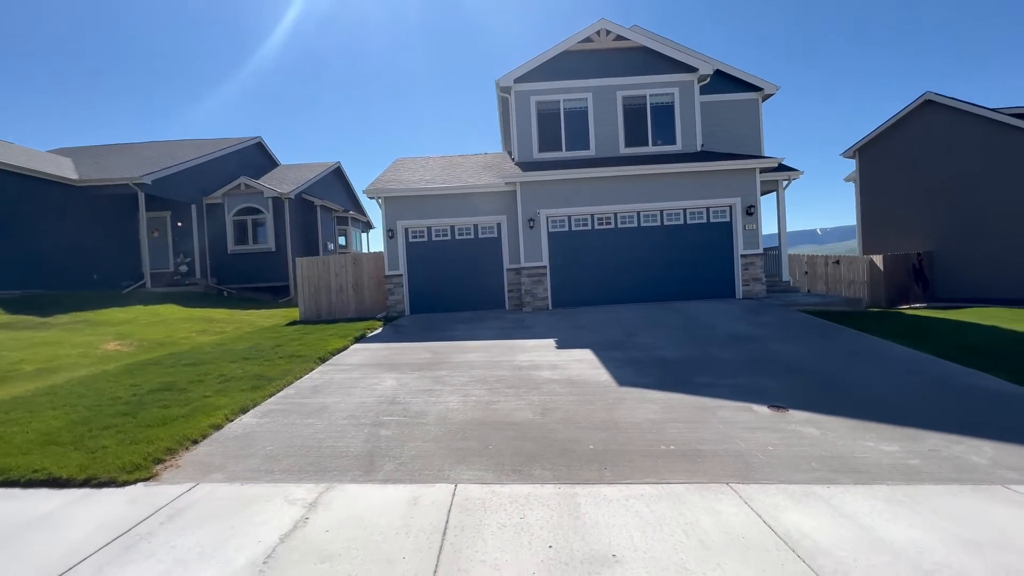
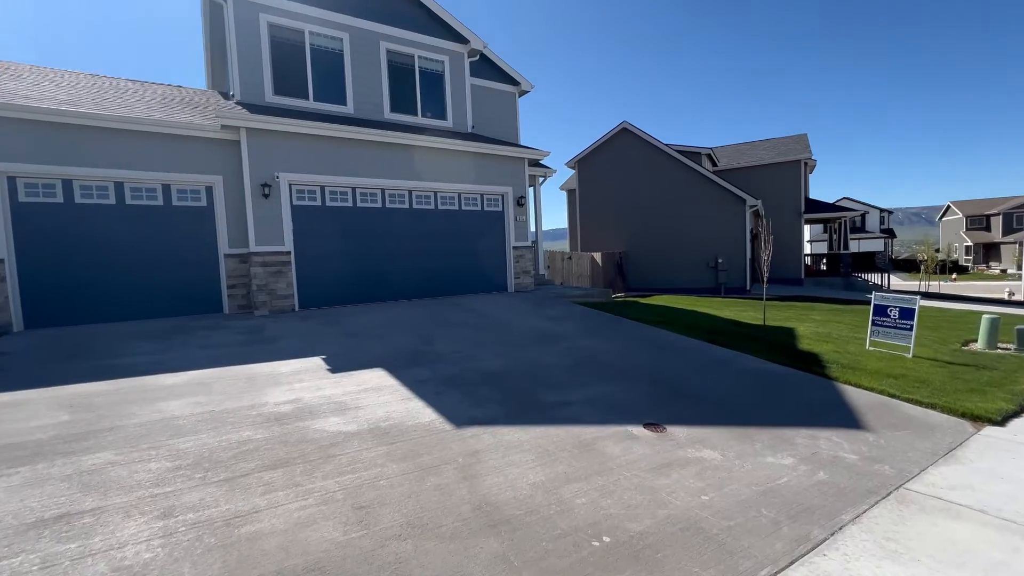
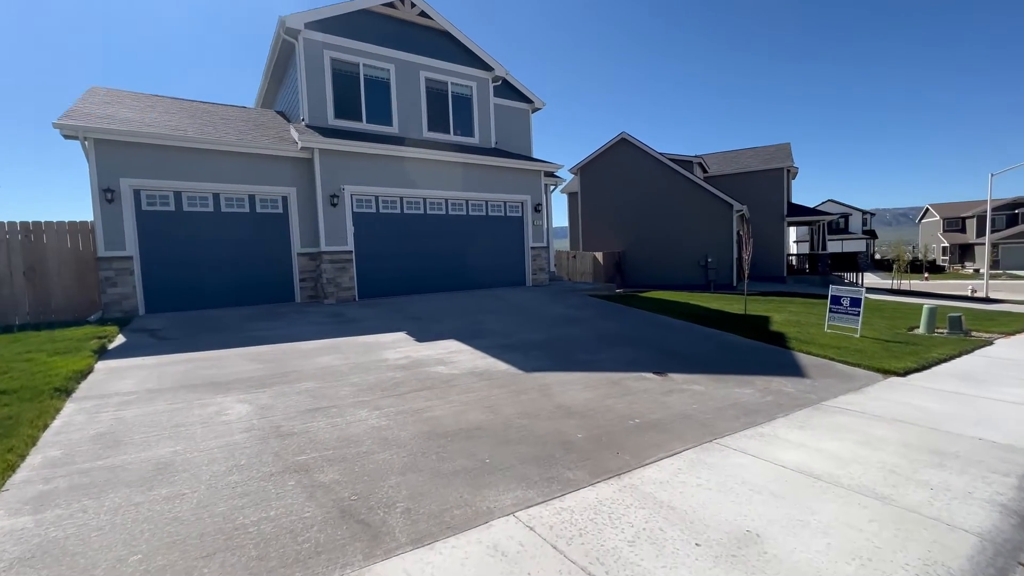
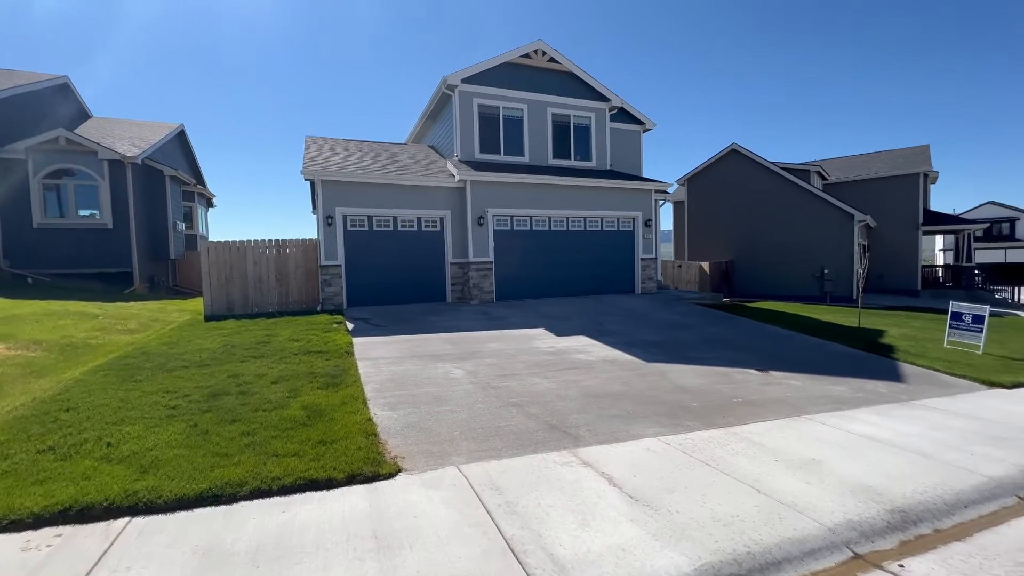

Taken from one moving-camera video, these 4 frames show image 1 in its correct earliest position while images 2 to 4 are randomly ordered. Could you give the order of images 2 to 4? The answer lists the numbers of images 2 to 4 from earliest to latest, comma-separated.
4, 3, 2
